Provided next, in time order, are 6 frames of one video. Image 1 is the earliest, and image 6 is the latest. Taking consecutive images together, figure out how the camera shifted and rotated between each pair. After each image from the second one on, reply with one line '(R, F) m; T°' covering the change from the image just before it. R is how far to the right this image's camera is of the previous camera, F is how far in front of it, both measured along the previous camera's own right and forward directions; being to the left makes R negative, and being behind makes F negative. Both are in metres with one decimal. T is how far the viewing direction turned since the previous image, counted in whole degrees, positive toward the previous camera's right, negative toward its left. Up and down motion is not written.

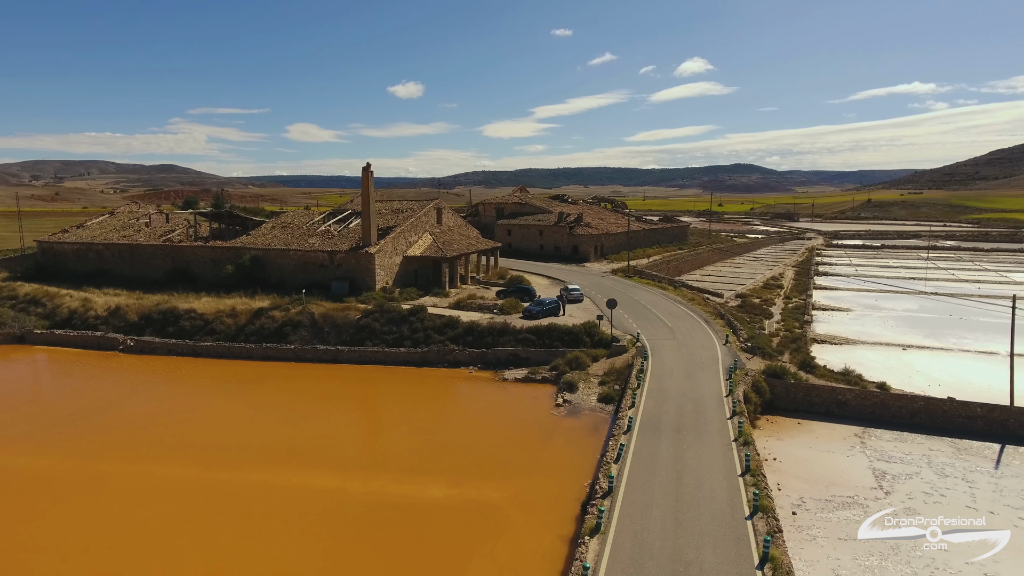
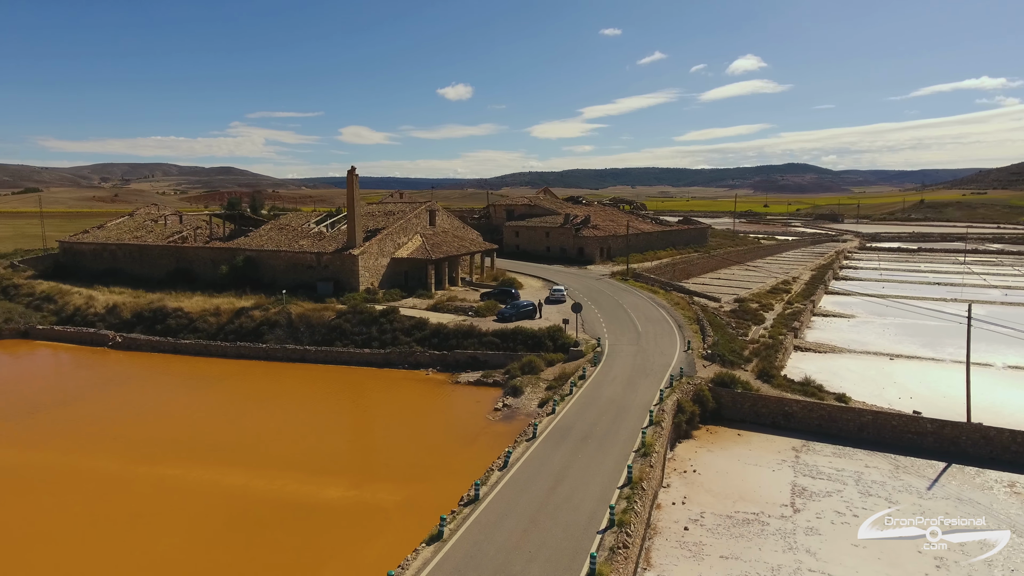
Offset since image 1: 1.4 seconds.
(+3.5, +0.2) m; -4°
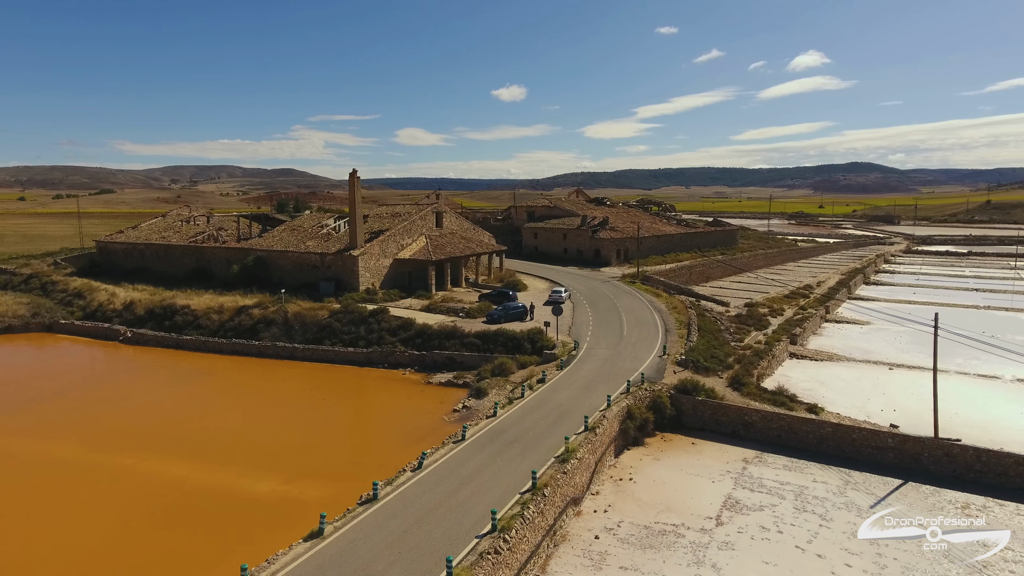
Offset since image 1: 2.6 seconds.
(+3.0, +0.1) m; -5°
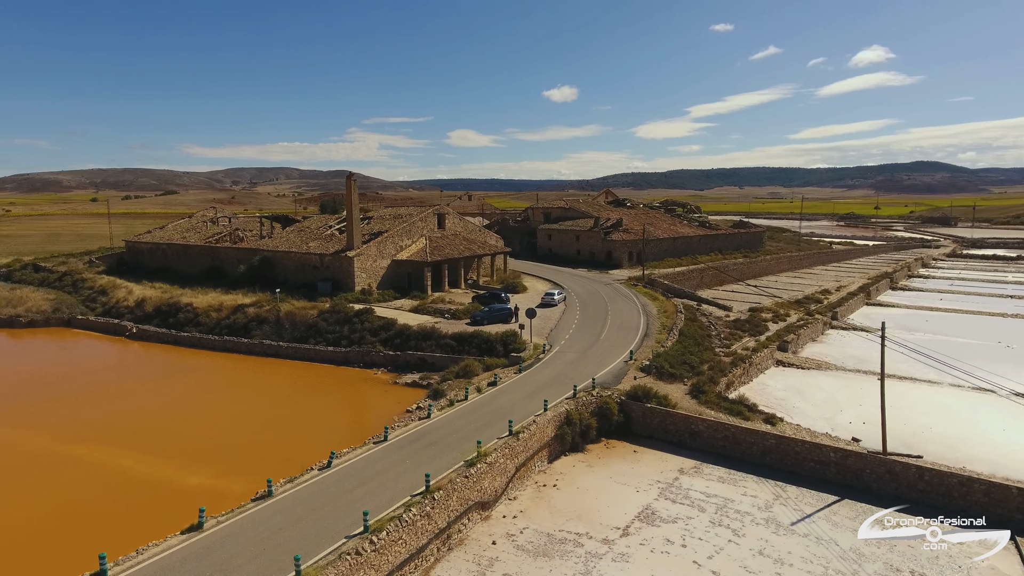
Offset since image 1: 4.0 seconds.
(+3.2, +0.2) m; -5°
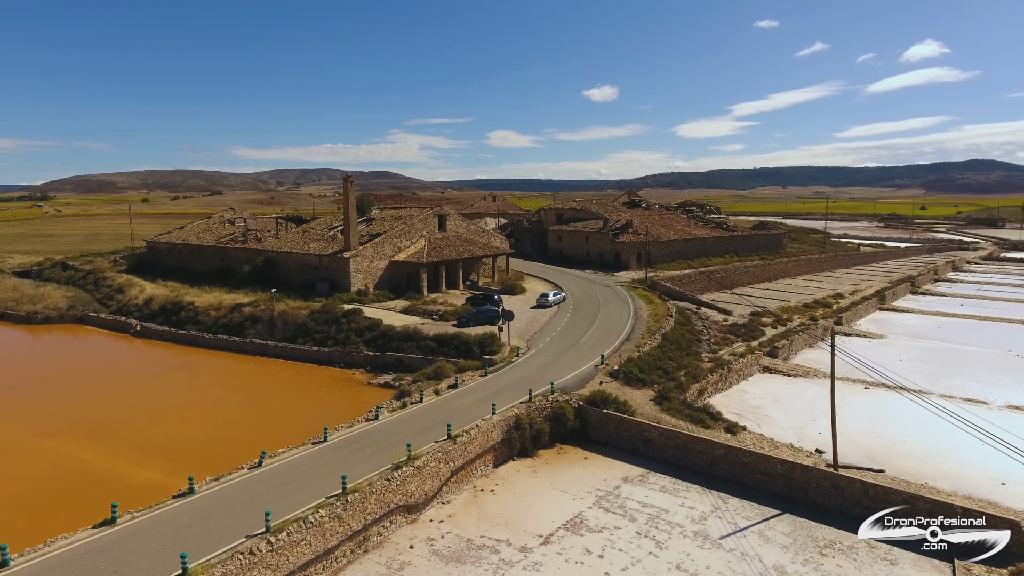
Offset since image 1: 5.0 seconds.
(+2.5, +0.2) m; -4°
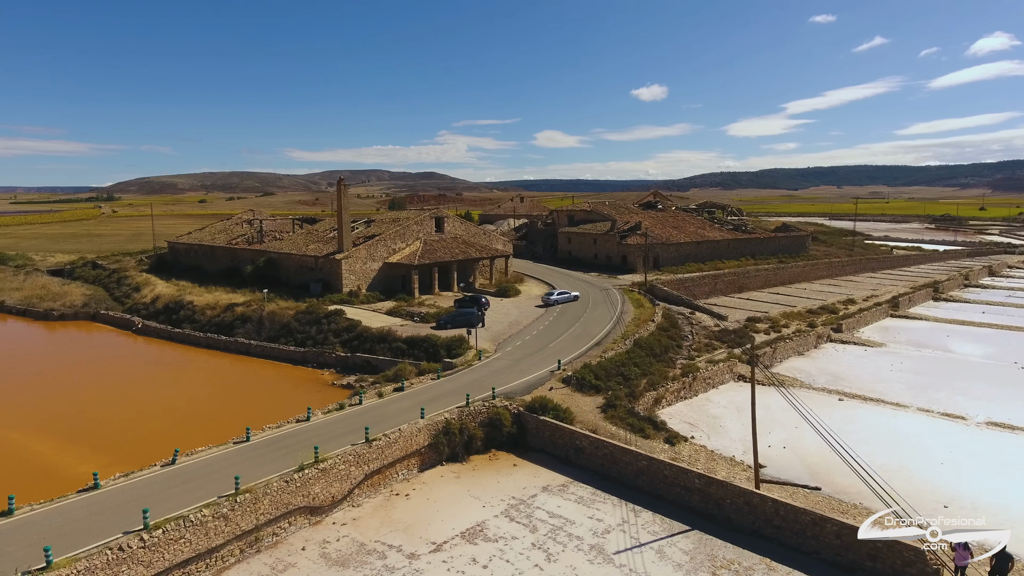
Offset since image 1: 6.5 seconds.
(+3.3, +0.2) m; -4°
